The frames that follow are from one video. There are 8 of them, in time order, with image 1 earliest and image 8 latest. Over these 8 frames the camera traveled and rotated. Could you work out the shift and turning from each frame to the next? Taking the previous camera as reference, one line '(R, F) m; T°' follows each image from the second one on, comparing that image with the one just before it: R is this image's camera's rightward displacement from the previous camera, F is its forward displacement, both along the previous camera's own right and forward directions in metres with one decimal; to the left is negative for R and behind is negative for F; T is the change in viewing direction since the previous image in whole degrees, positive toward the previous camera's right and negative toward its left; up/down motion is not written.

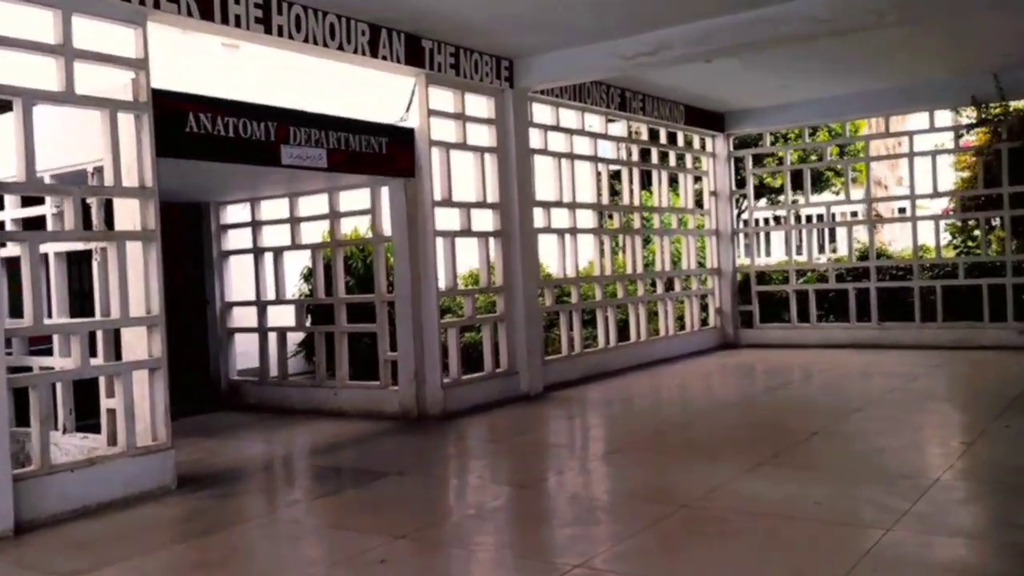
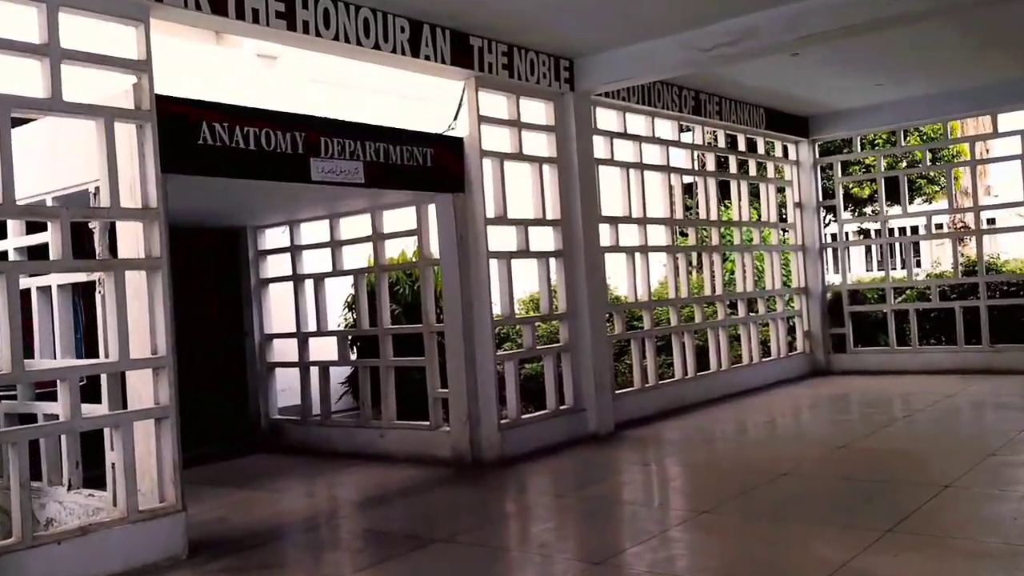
(0.0, +0.7) m; -4°
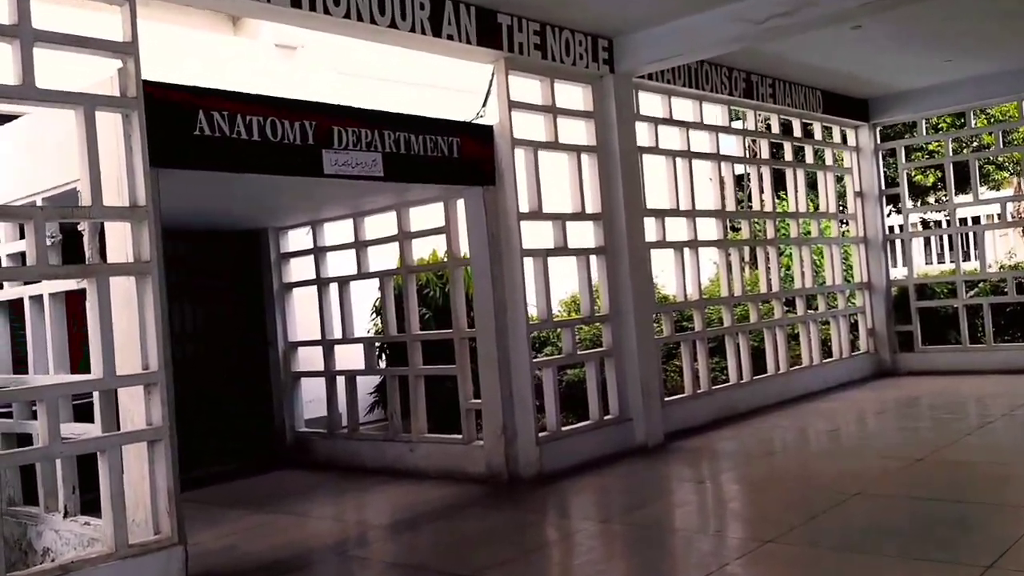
(+0.1, +0.5) m; -3°
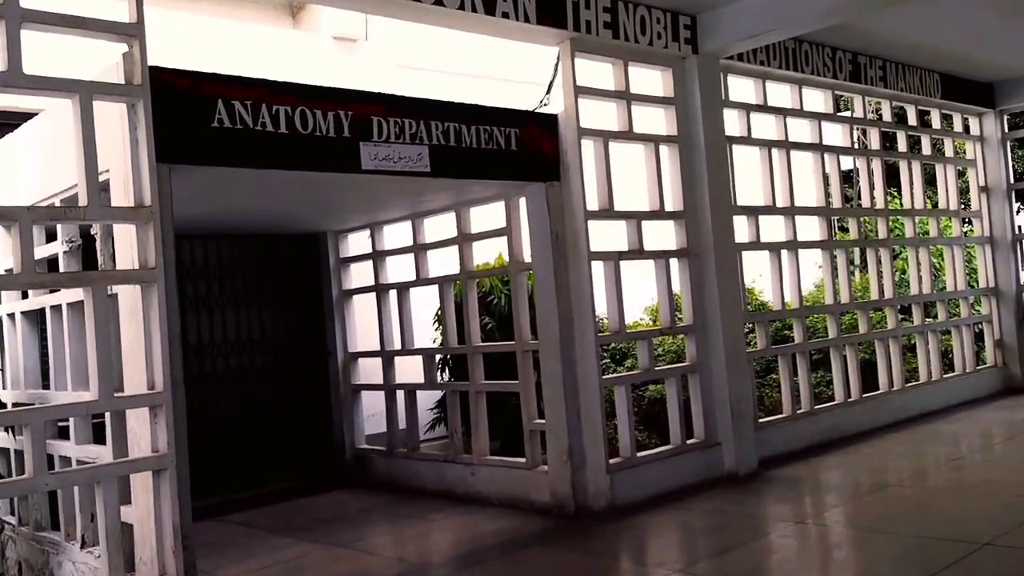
(+0.2, +0.5) m; -6°
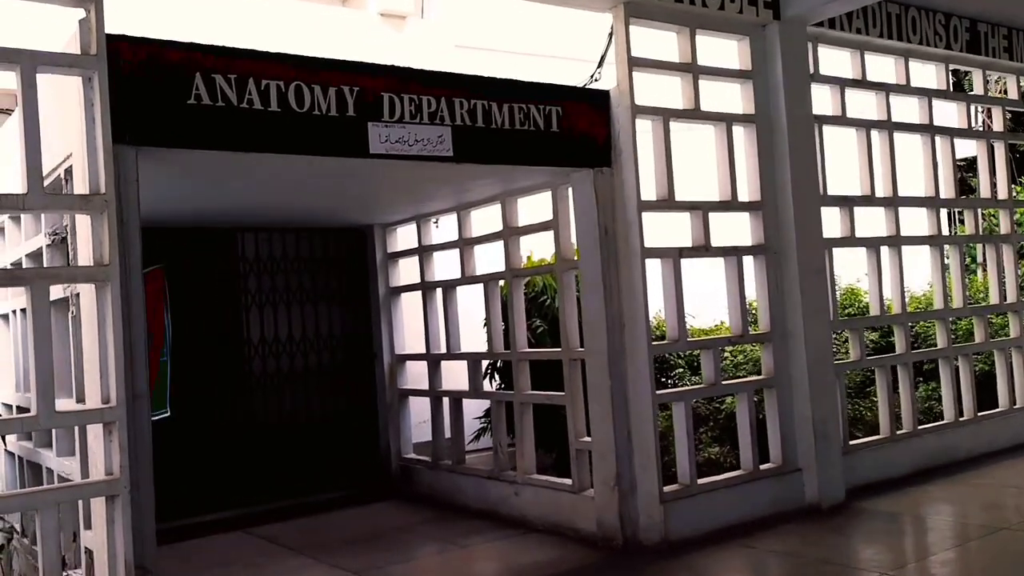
(+0.3, +0.6) m; -7°
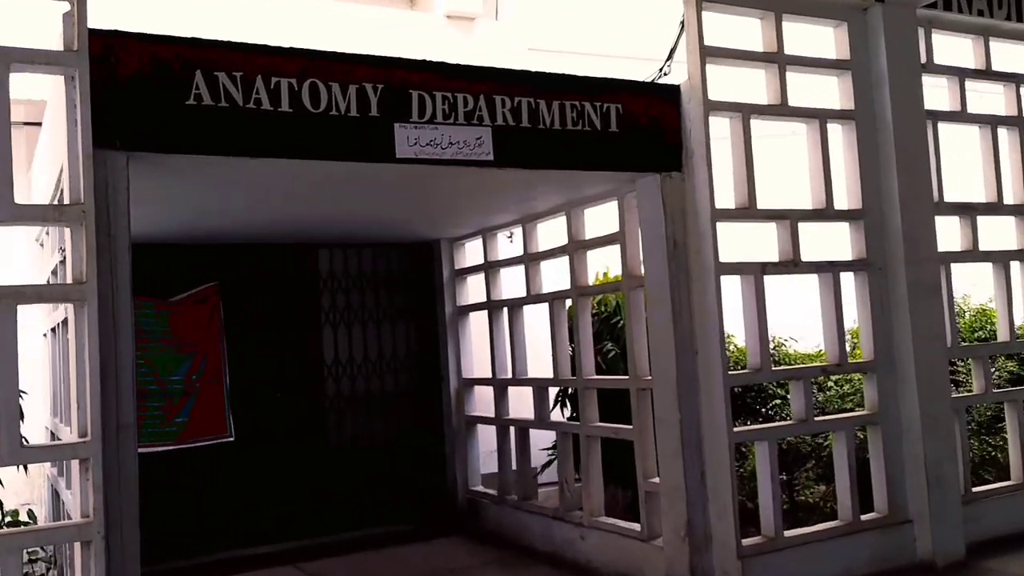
(+0.2, +0.4) m; -7°
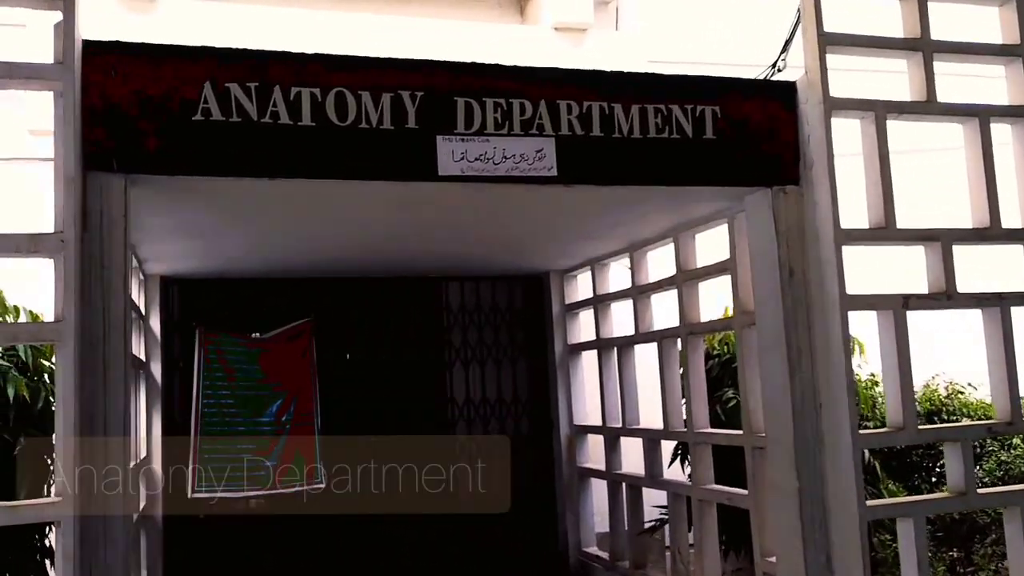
(+0.3, +0.5) m; -11°
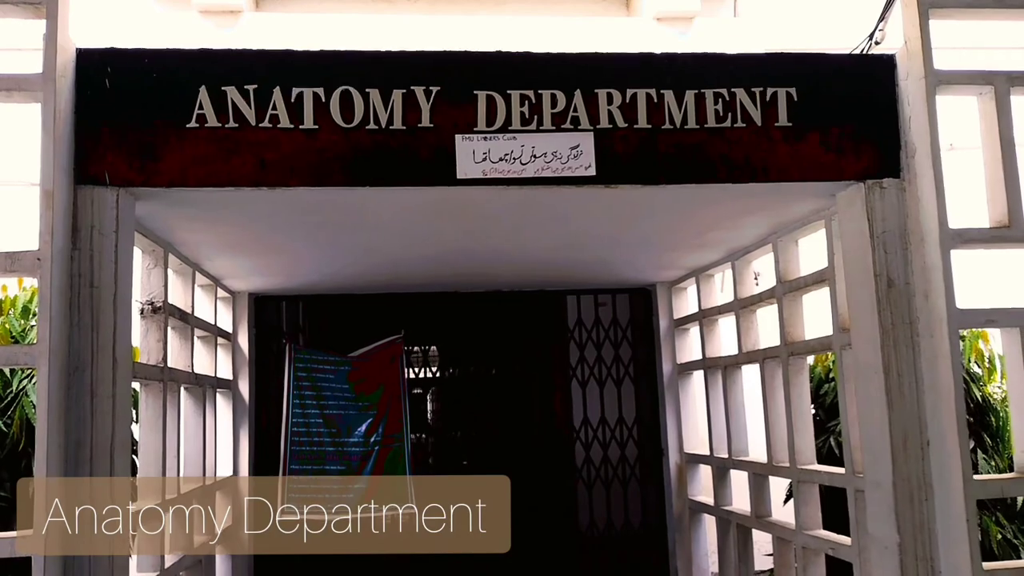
(+0.4, +0.3) m; -11°
